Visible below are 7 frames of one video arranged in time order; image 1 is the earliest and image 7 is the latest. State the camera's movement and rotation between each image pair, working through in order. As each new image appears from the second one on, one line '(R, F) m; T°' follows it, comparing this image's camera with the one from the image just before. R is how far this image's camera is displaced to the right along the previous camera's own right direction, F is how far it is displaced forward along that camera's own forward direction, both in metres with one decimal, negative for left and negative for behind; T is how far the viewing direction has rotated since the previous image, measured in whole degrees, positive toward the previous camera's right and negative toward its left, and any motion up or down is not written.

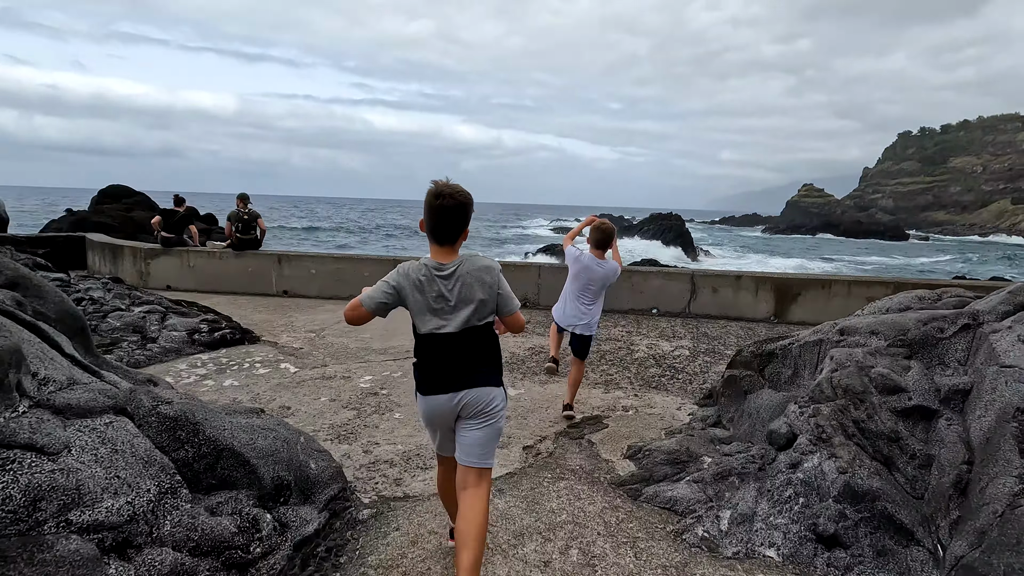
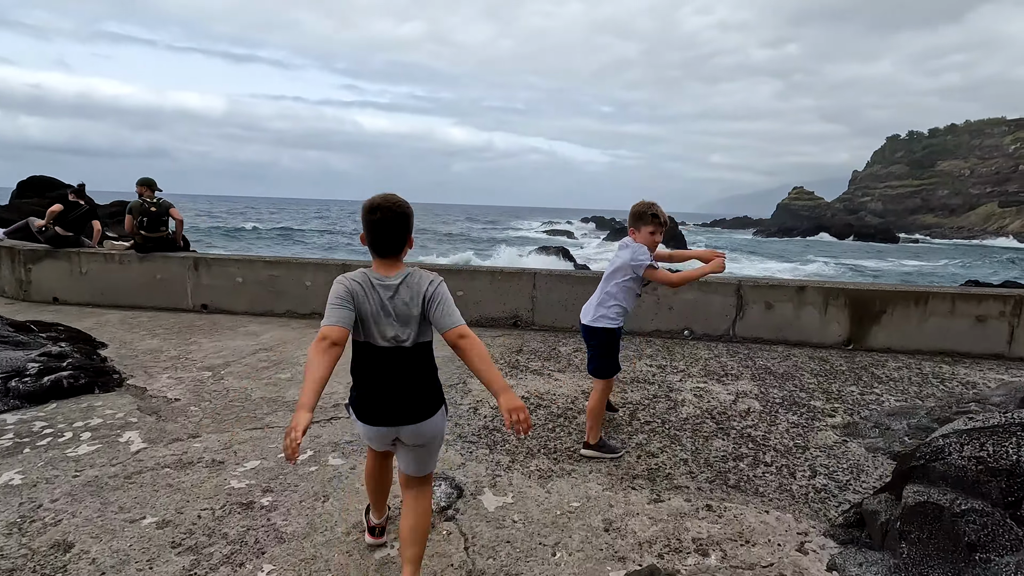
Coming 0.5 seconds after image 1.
(0.0, +1.0) m; +1°
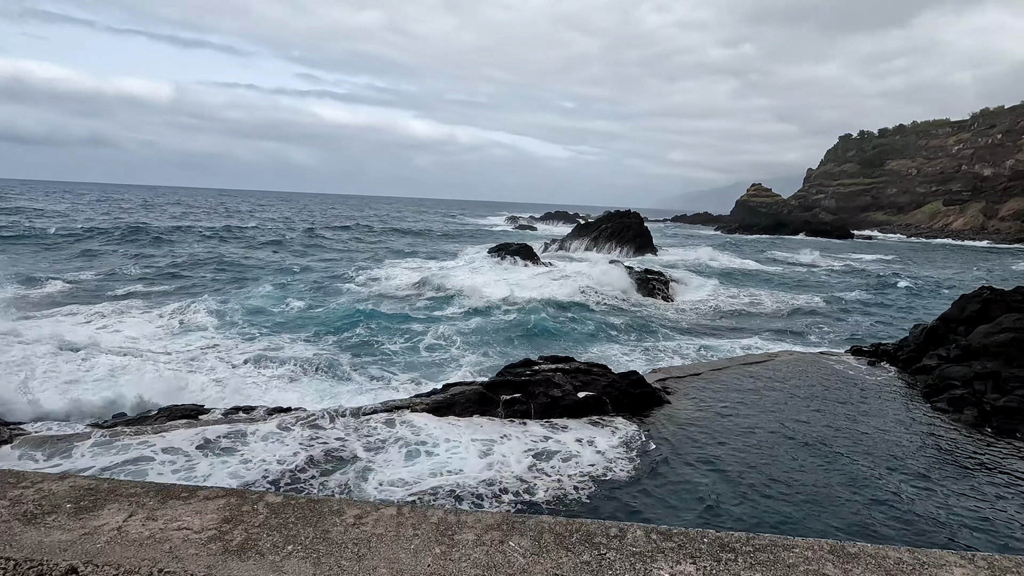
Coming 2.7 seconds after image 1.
(+0.3, +2.7) m; +4°
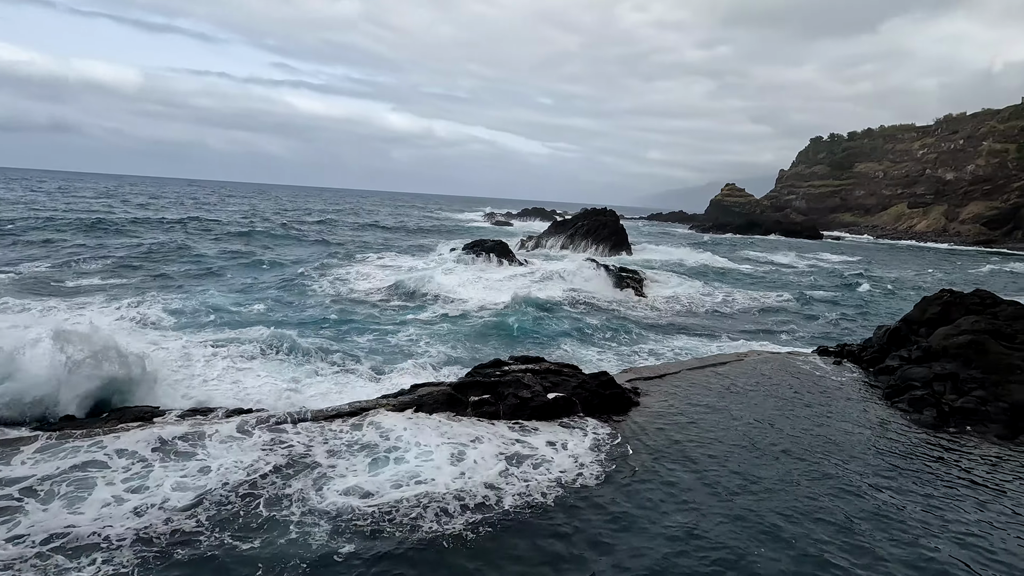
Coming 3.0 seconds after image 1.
(+0.1, +0.1) m; +2°
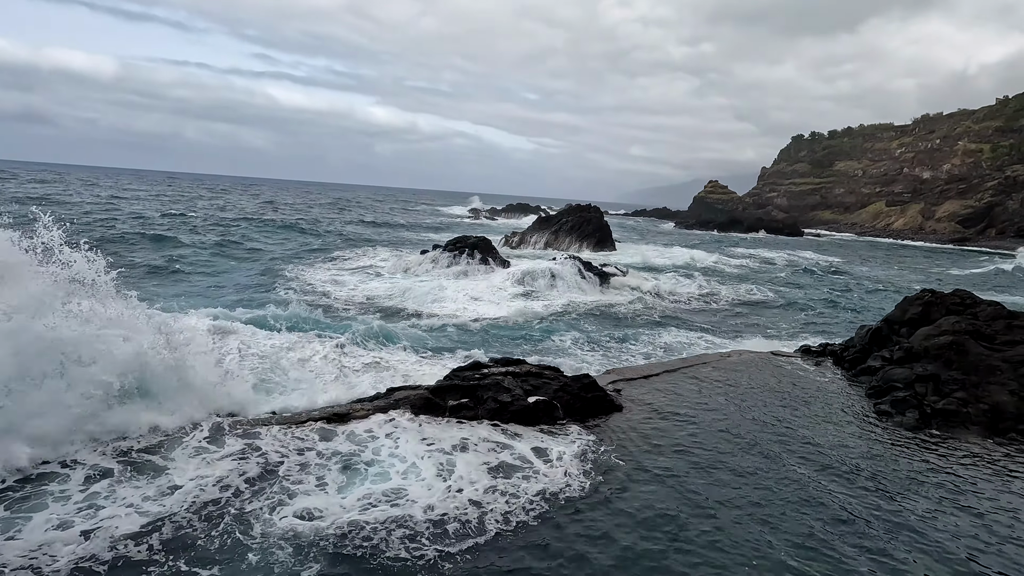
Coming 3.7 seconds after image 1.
(+0.1, +0.3) m; +2°
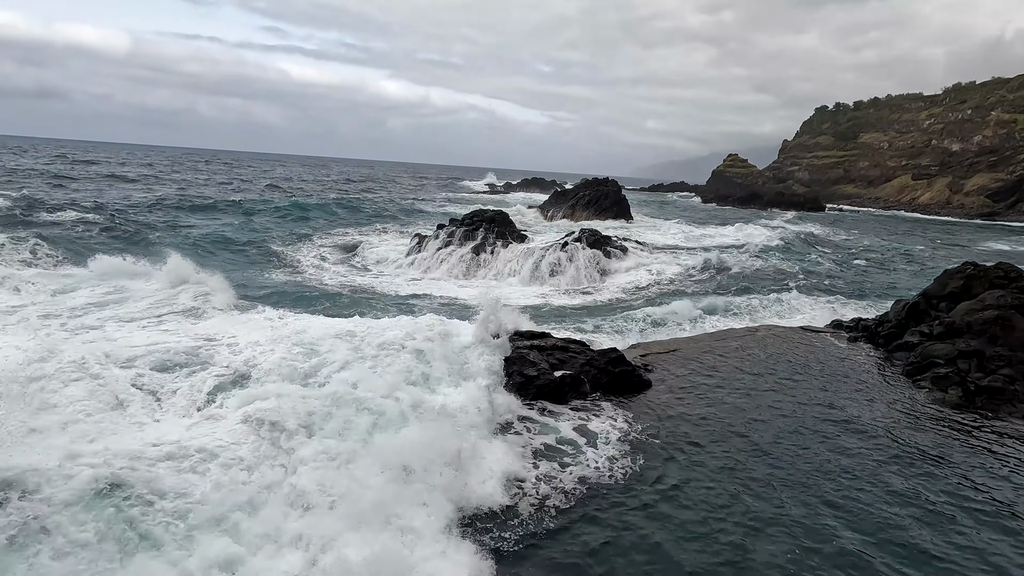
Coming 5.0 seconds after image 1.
(-0.2, +0.3) m; -1°
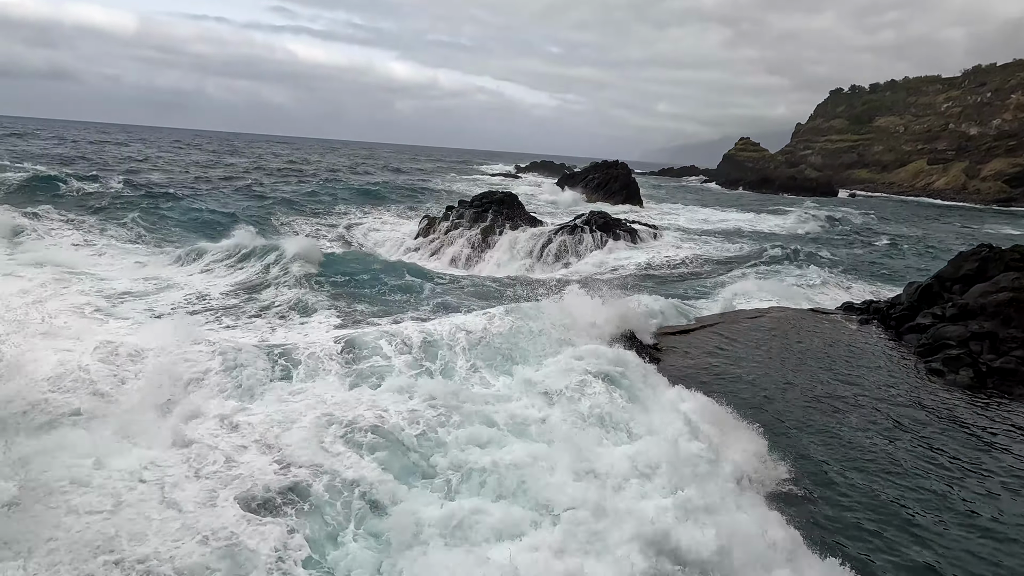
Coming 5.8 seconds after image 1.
(-0.1, 0.0) m; -1°
